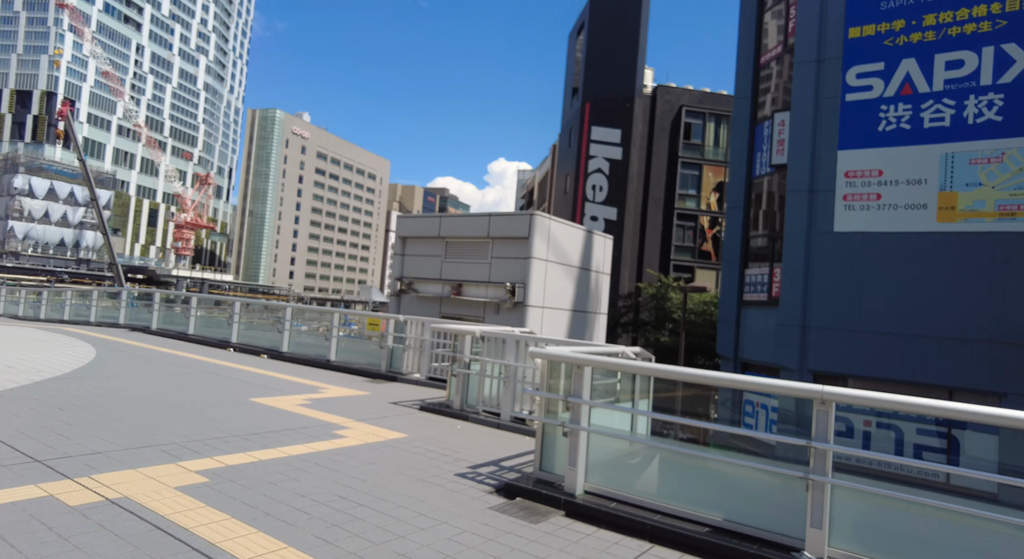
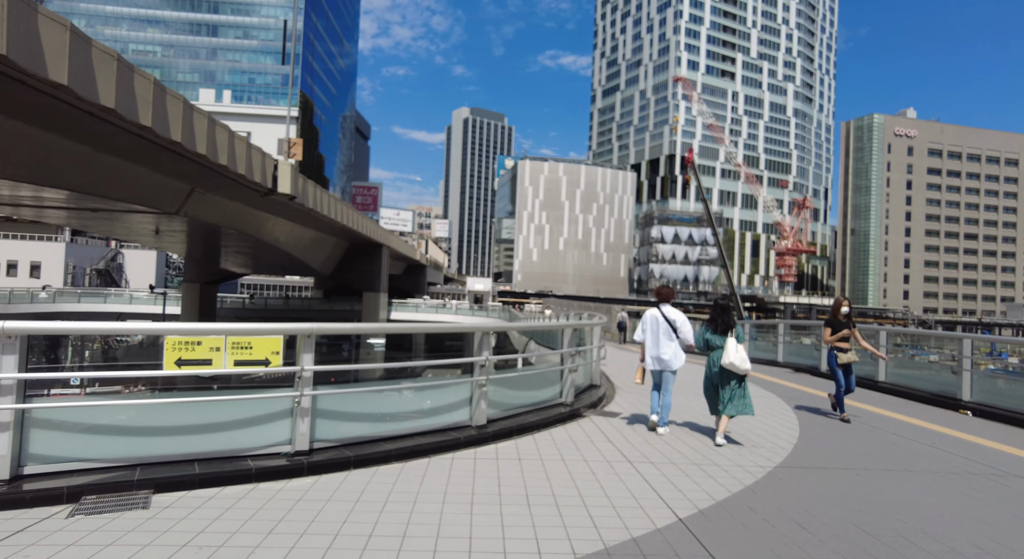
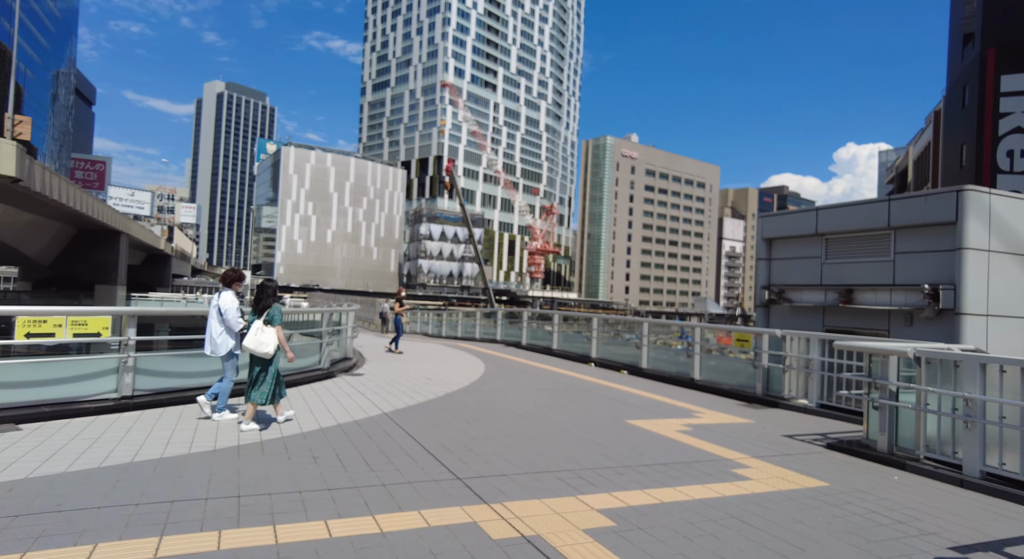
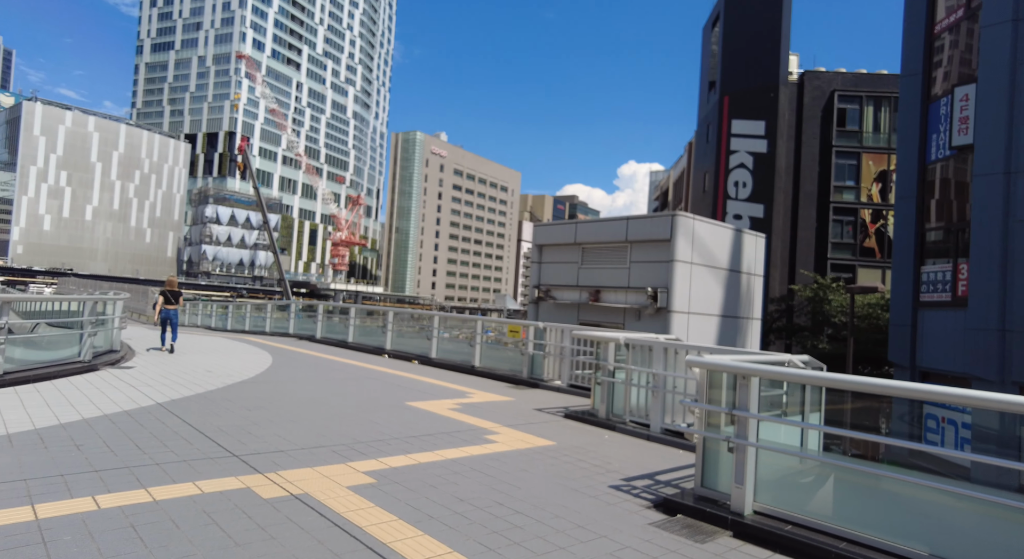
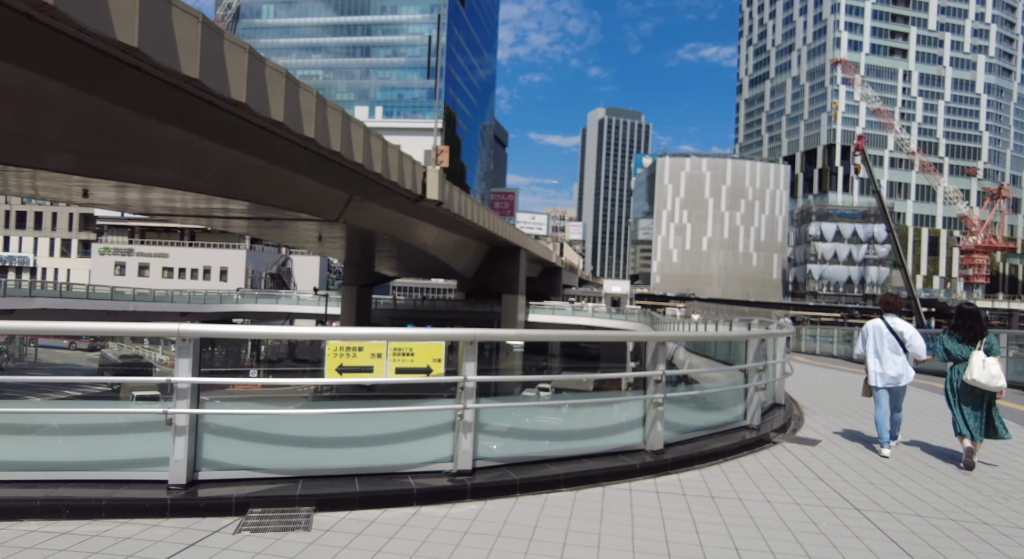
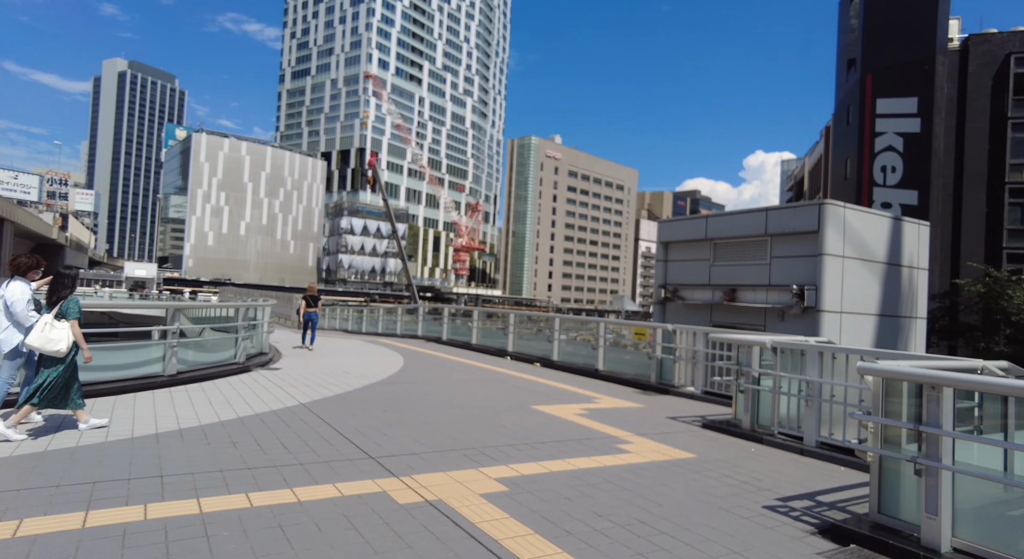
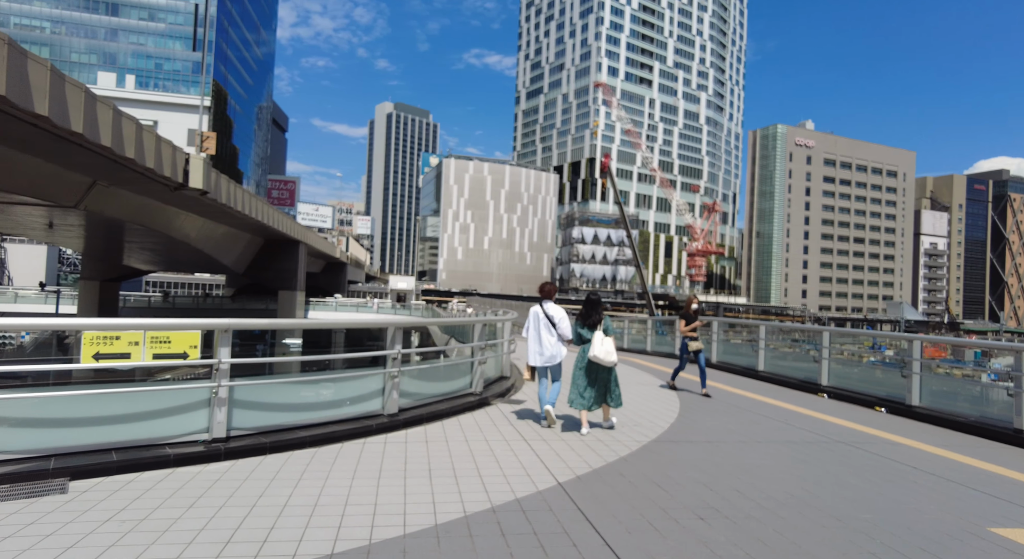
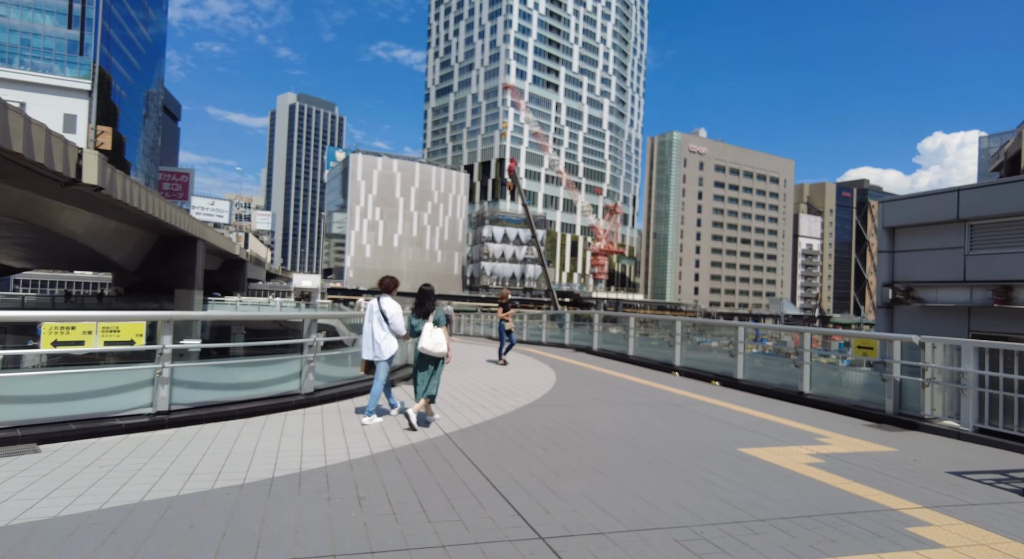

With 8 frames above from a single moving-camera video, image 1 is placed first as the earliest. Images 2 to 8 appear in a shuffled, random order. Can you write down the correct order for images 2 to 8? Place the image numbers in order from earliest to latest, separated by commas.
4, 6, 3, 8, 7, 2, 5
